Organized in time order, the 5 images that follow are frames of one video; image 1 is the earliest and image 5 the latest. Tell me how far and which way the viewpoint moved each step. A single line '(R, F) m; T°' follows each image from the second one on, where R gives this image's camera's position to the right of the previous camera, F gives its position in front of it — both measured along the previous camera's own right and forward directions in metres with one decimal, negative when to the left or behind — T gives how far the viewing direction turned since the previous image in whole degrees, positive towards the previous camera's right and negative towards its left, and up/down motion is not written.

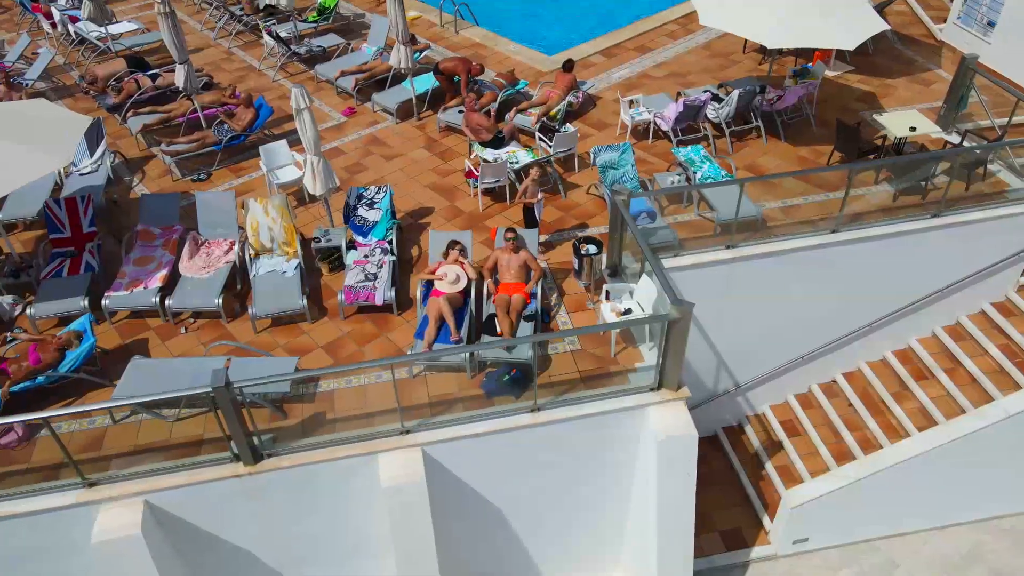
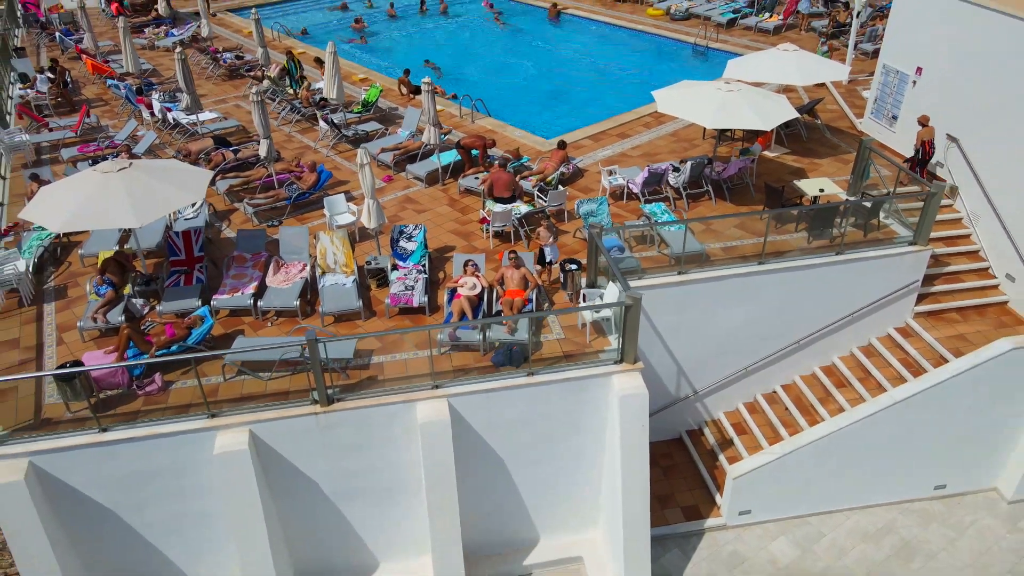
(+0.1, -2.4) m; -1°
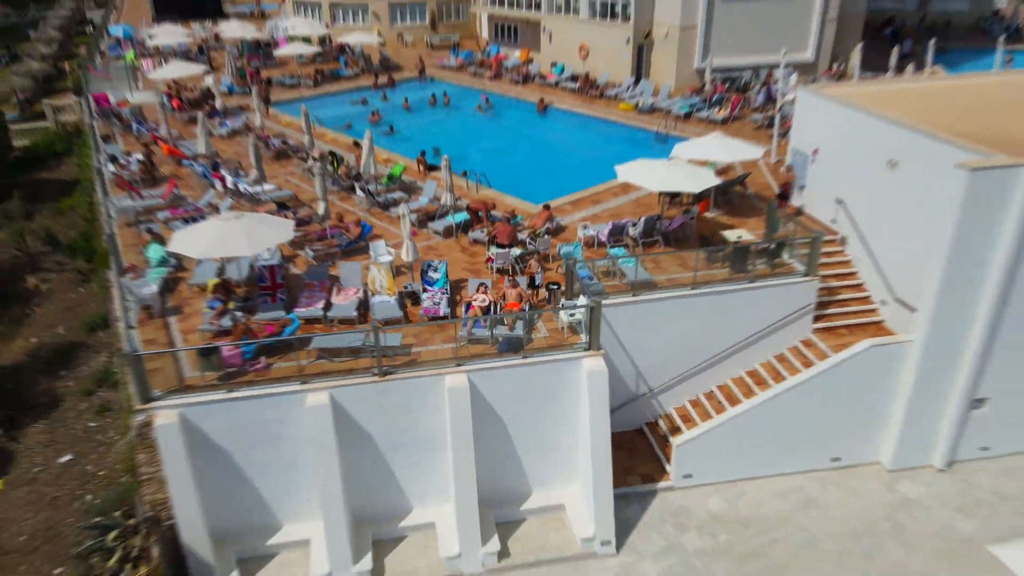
(-0.1, -3.6) m; +1°
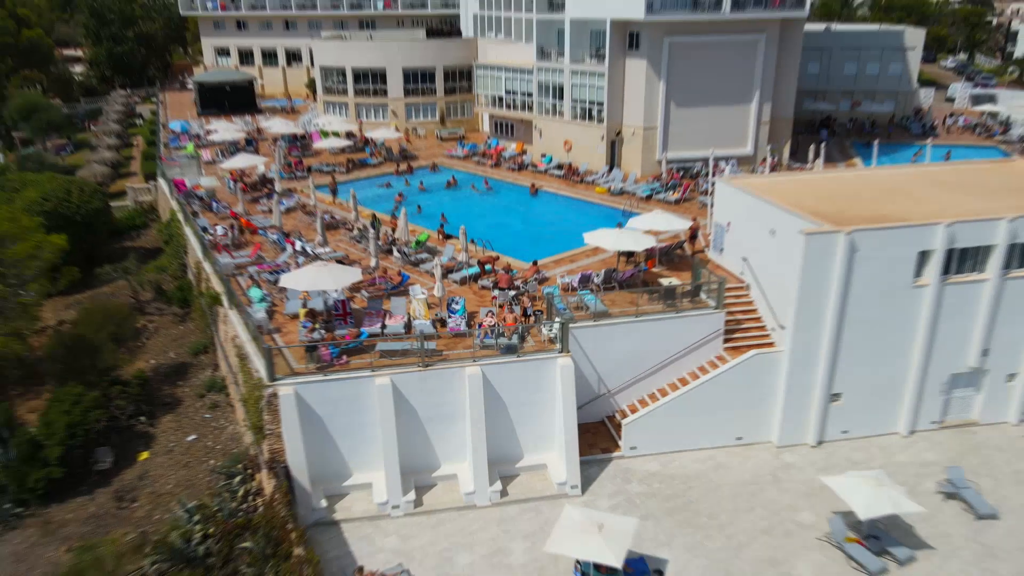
(0.0, -6.1) m; 0°
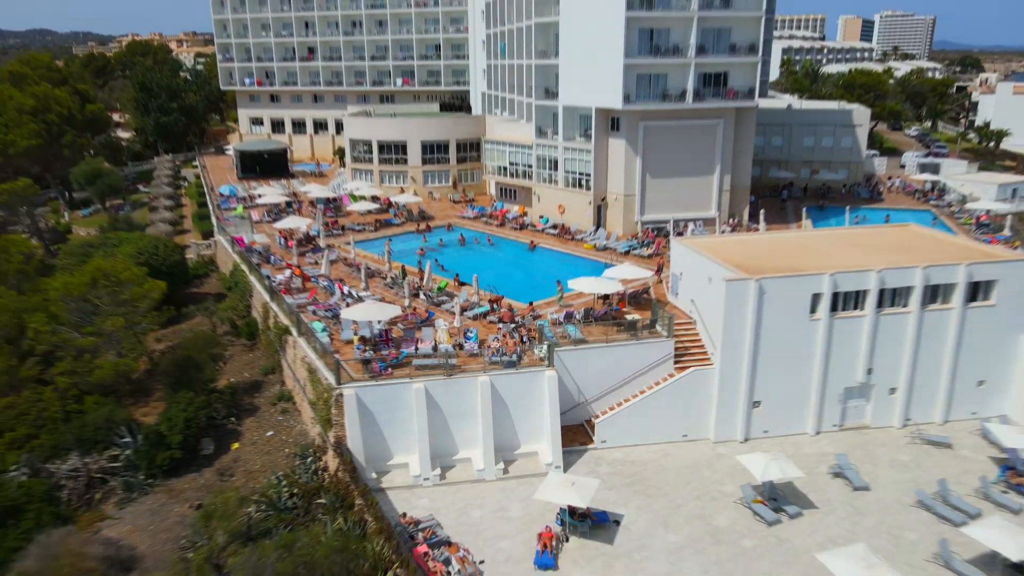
(+0.1, -6.7) m; 0°
